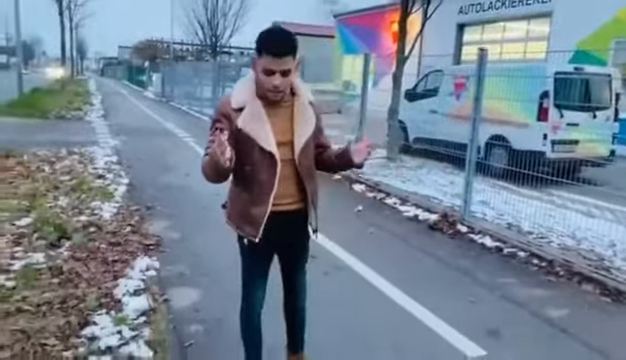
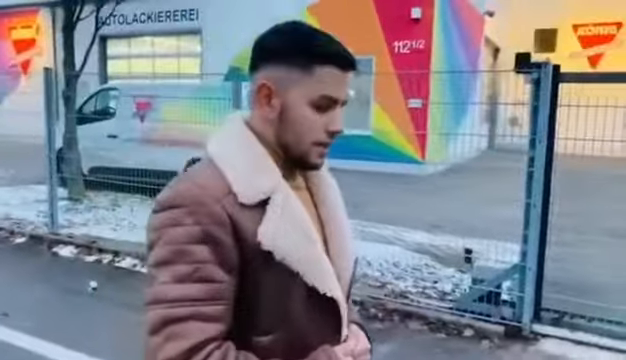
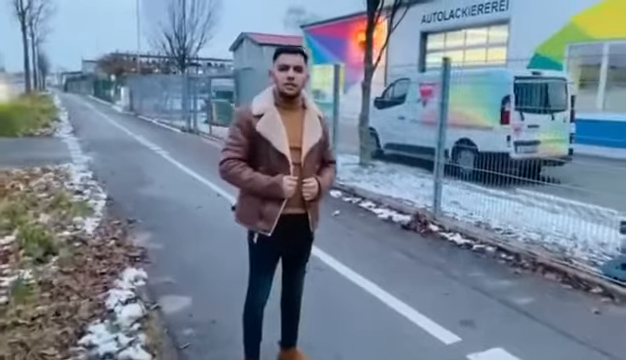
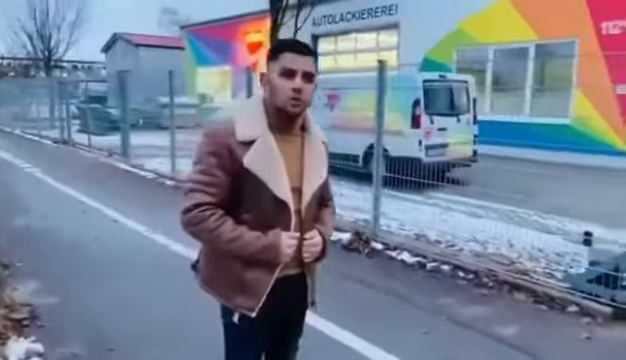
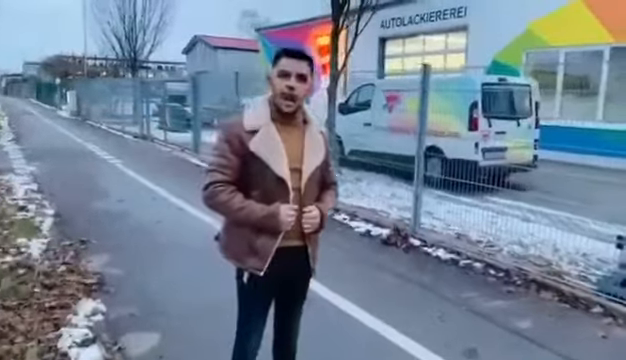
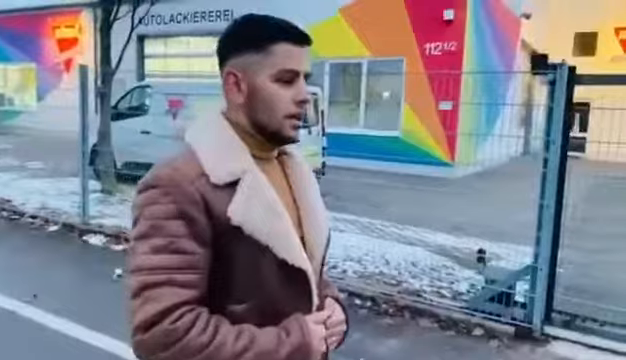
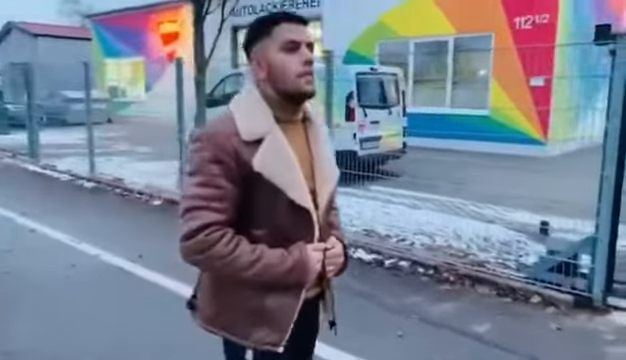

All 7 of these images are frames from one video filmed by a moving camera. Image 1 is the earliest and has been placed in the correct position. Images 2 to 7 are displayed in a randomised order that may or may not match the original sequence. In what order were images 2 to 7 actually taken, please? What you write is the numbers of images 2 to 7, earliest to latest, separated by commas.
3, 5, 4, 7, 6, 2
